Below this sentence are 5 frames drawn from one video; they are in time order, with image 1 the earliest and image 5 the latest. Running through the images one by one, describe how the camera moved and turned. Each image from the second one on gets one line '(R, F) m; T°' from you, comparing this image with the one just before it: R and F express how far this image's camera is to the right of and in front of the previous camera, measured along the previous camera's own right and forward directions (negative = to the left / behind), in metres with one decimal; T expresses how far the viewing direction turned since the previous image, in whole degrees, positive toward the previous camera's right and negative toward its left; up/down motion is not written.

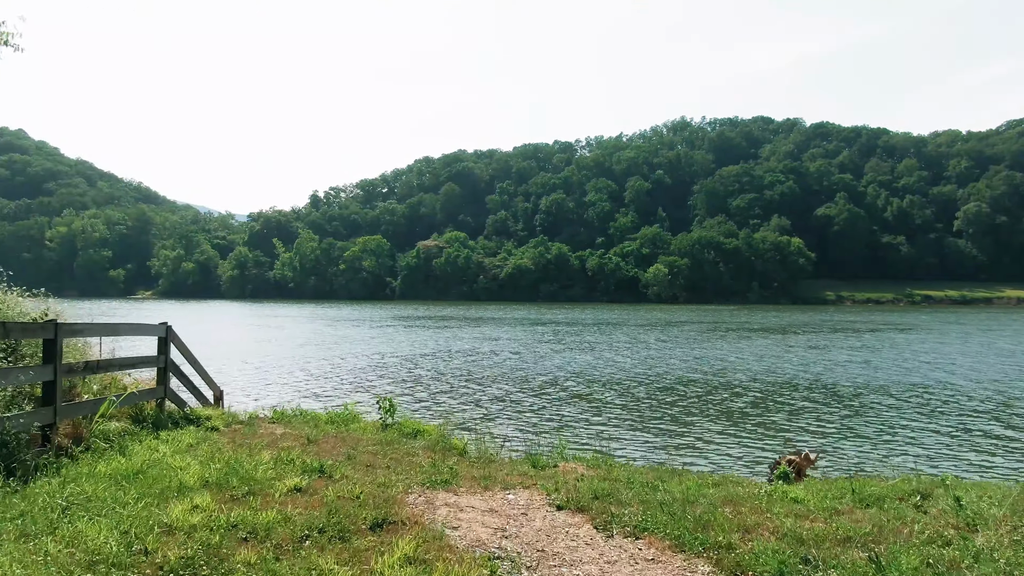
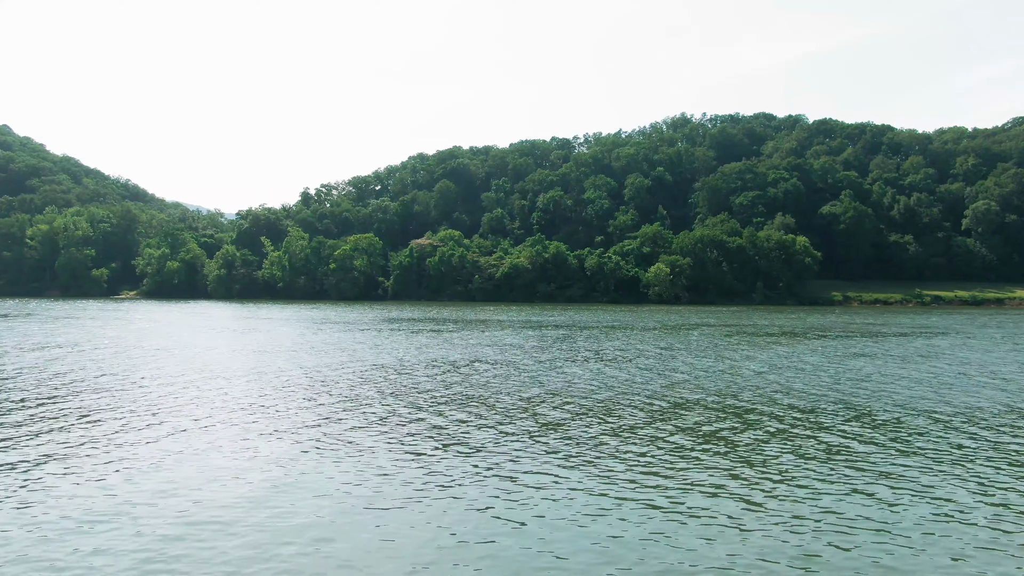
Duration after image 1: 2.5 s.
(0.0, +4.0) m; 0°
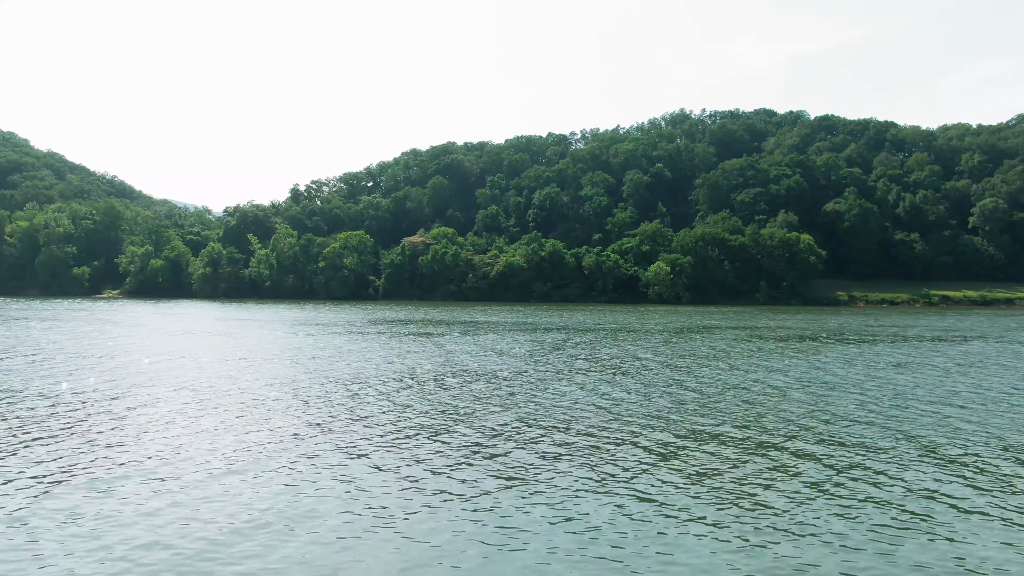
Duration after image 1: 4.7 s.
(+0.1, +3.7) m; 0°
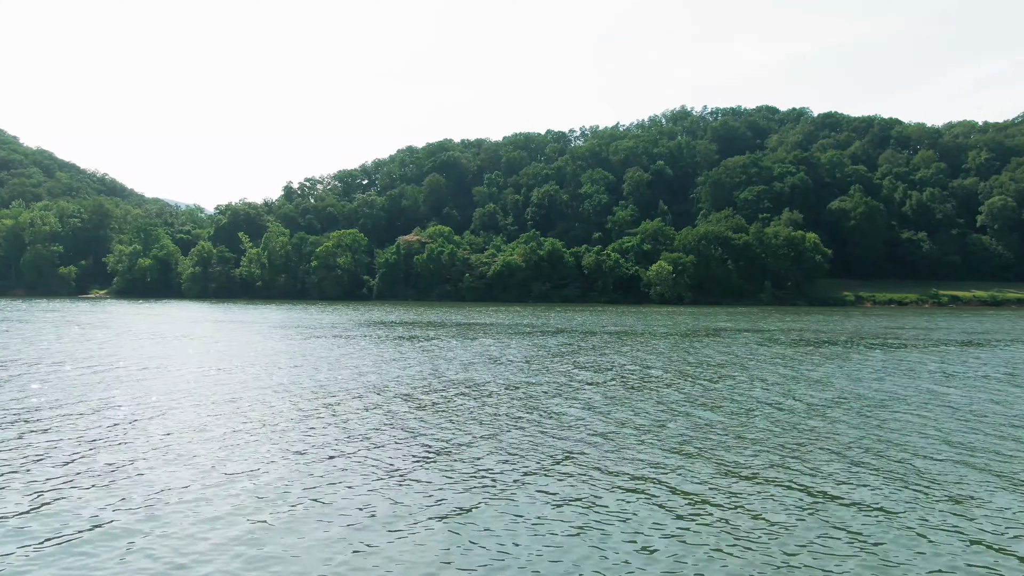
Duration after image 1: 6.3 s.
(+0.1, +3.0) m; 0°
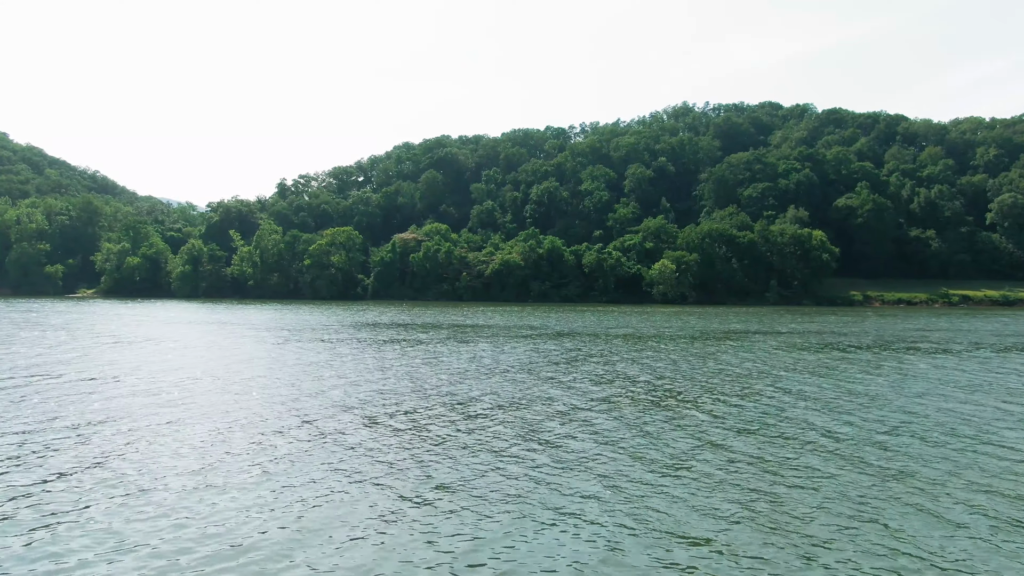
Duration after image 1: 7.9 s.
(0.0, +3.0) m; 0°
